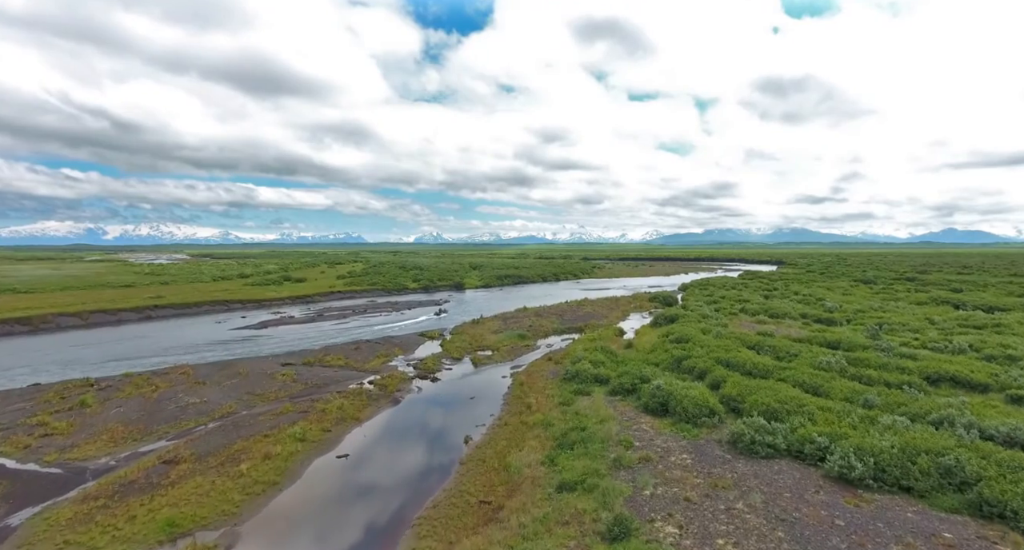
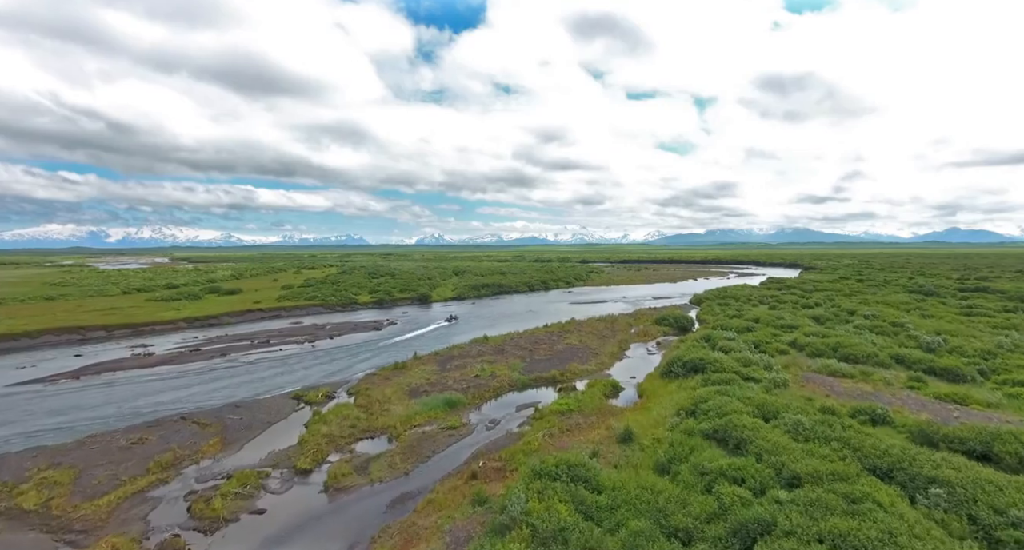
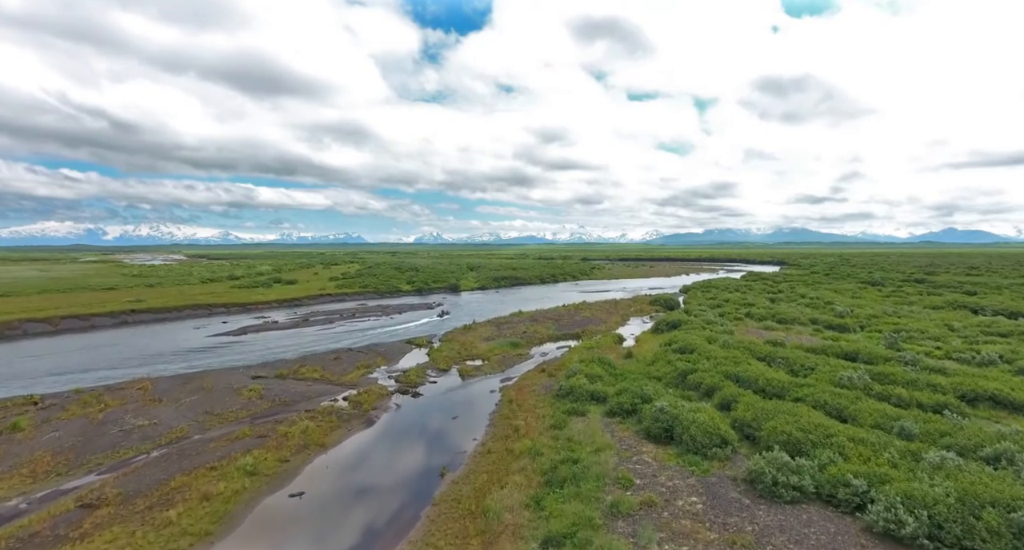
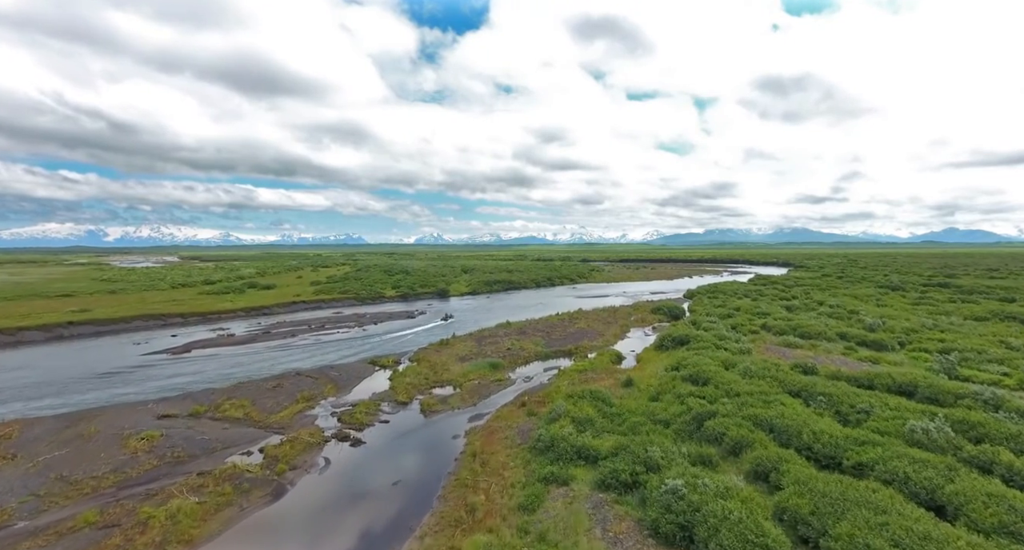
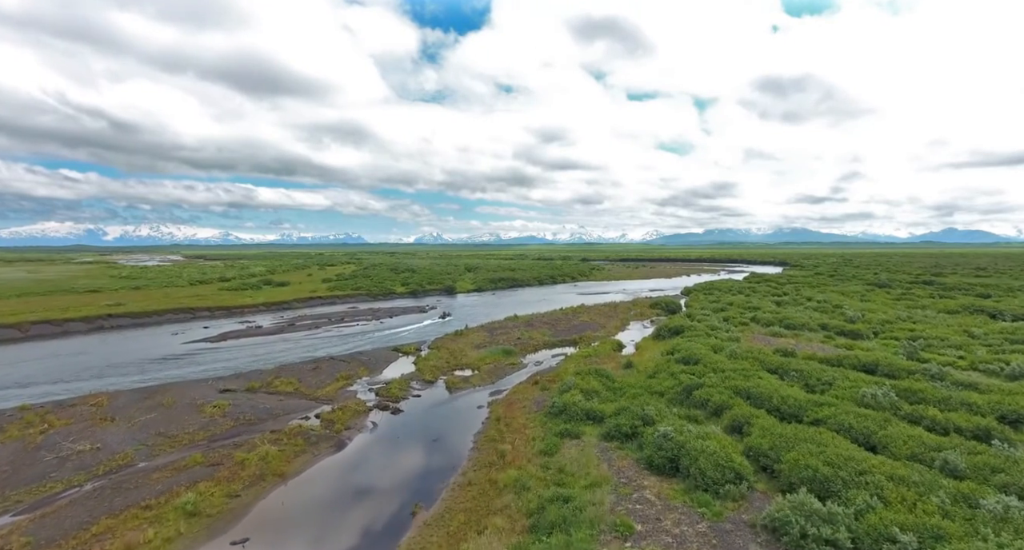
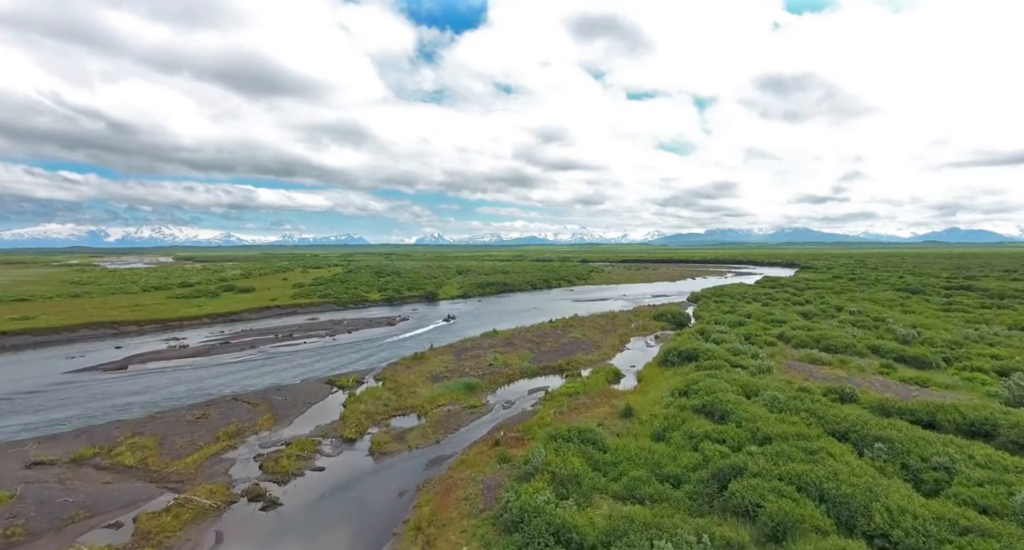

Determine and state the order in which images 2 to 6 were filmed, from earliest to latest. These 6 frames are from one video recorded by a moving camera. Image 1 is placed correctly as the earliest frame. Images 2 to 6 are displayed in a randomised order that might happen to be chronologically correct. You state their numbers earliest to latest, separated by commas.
3, 5, 4, 6, 2
